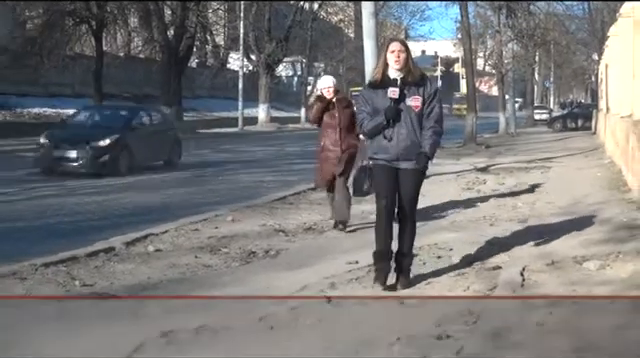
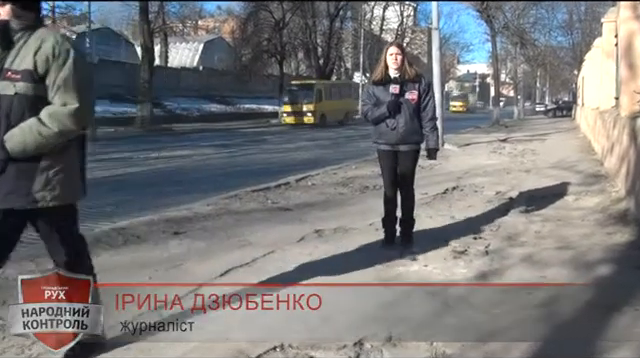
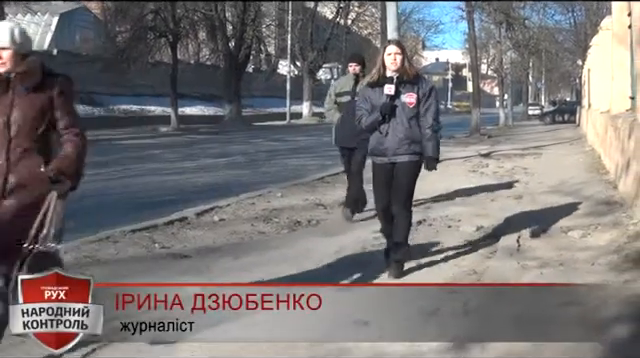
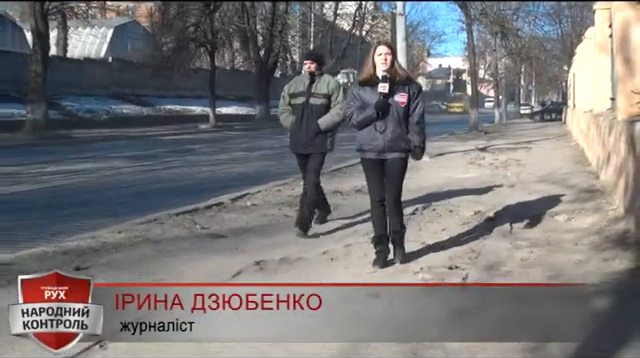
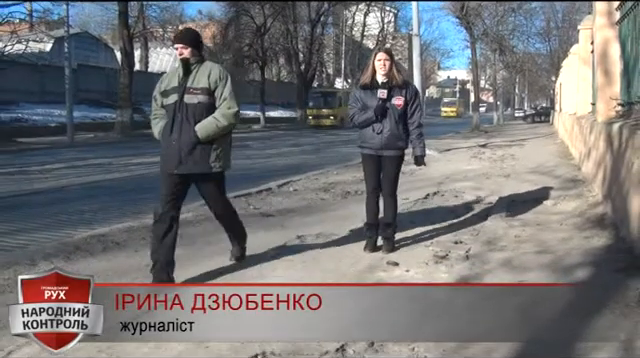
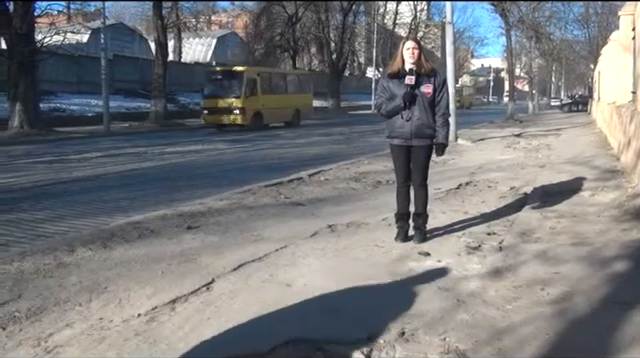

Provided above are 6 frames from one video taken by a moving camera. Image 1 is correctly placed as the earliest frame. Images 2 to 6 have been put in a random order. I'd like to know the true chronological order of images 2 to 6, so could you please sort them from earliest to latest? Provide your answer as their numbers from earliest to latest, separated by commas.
3, 4, 5, 2, 6
